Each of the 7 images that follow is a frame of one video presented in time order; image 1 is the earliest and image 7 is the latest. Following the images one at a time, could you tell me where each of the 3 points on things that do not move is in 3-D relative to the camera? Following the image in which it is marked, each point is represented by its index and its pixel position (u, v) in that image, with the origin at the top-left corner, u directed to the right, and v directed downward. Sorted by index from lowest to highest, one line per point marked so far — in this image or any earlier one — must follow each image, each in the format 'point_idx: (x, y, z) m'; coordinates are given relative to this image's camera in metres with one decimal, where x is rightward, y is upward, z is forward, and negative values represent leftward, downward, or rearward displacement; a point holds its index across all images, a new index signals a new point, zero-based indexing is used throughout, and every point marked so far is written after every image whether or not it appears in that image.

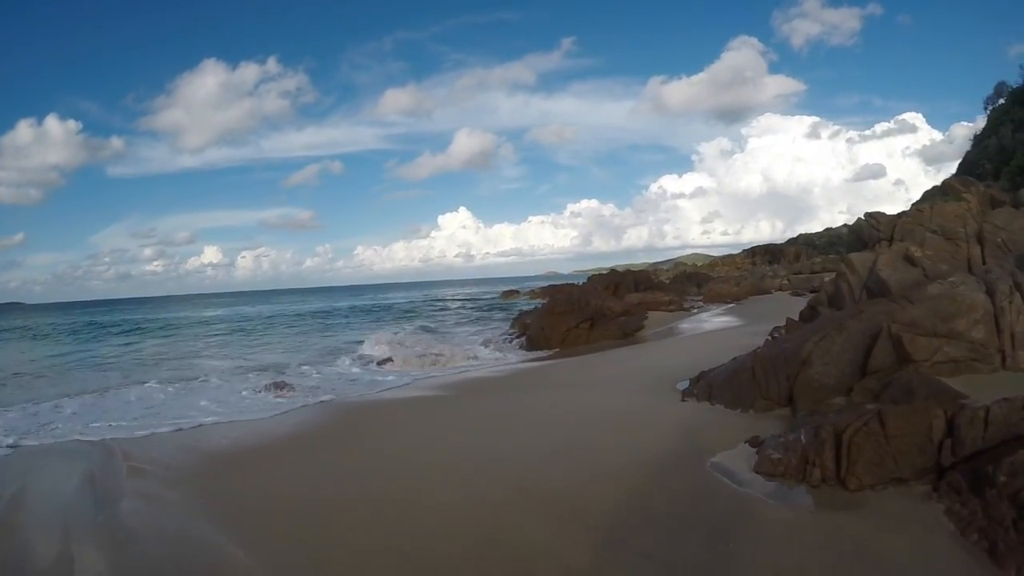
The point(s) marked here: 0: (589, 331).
0: (+2.2, -1.3, +18.0) m
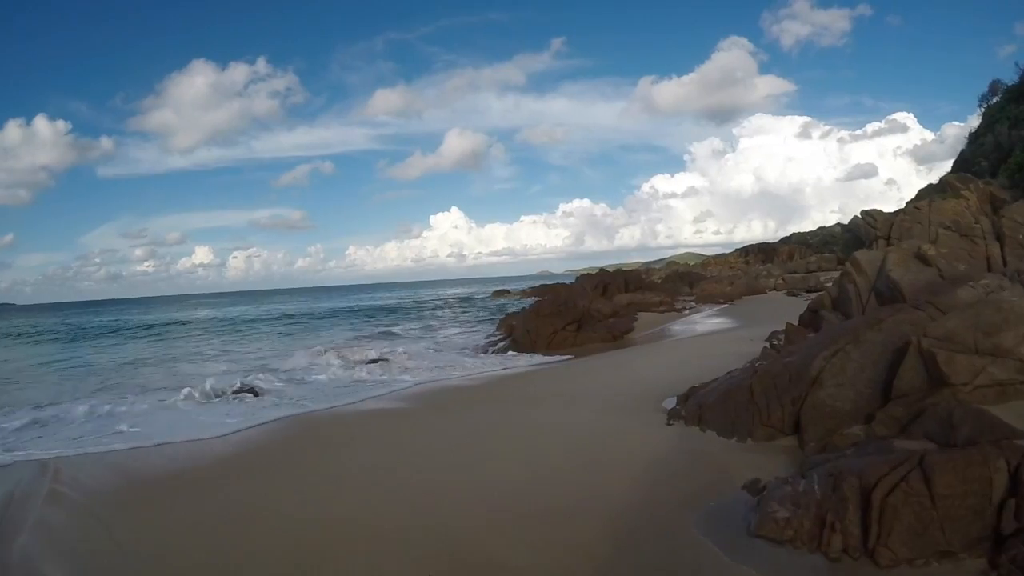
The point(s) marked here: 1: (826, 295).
0: (+1.8, -1.3, +17.2) m
1: (+3.5, -0.1, +6.7) m
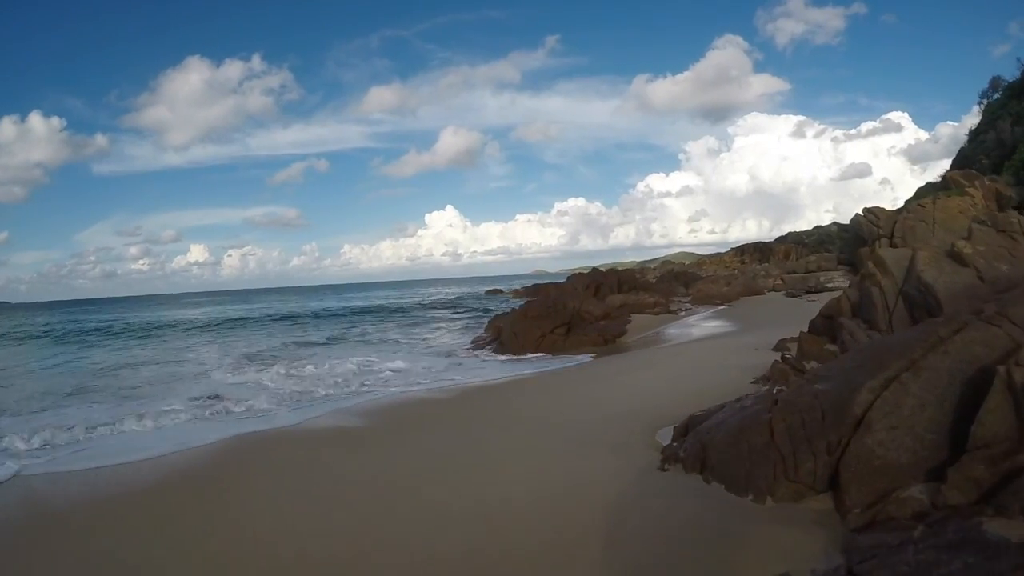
0: (+1.4, -1.3, +16.4) m
1: (+3.2, -0.1, +5.8) m
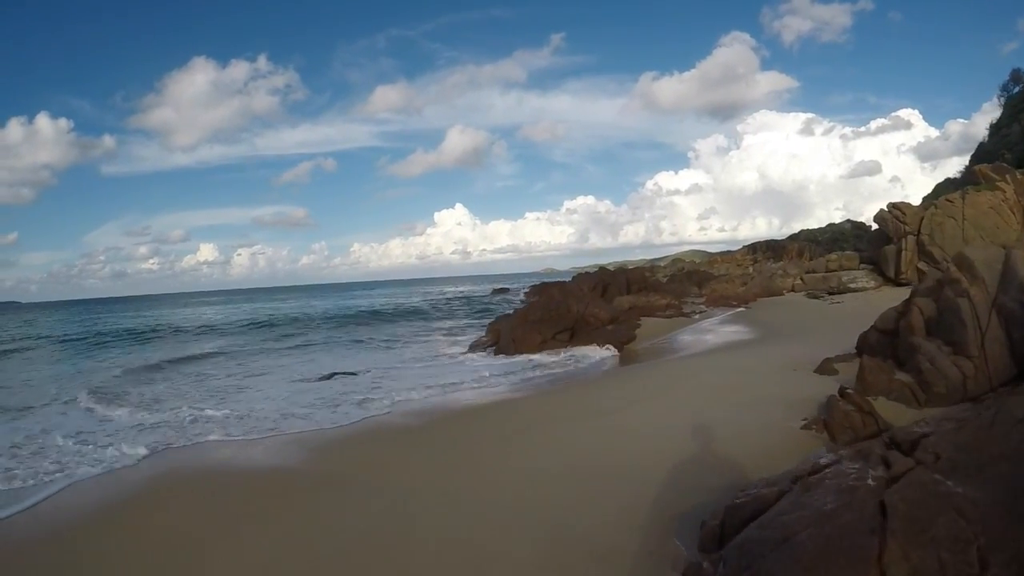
0: (+1.4, -1.4, +15.2) m
1: (+3.1, -0.2, +4.6) m
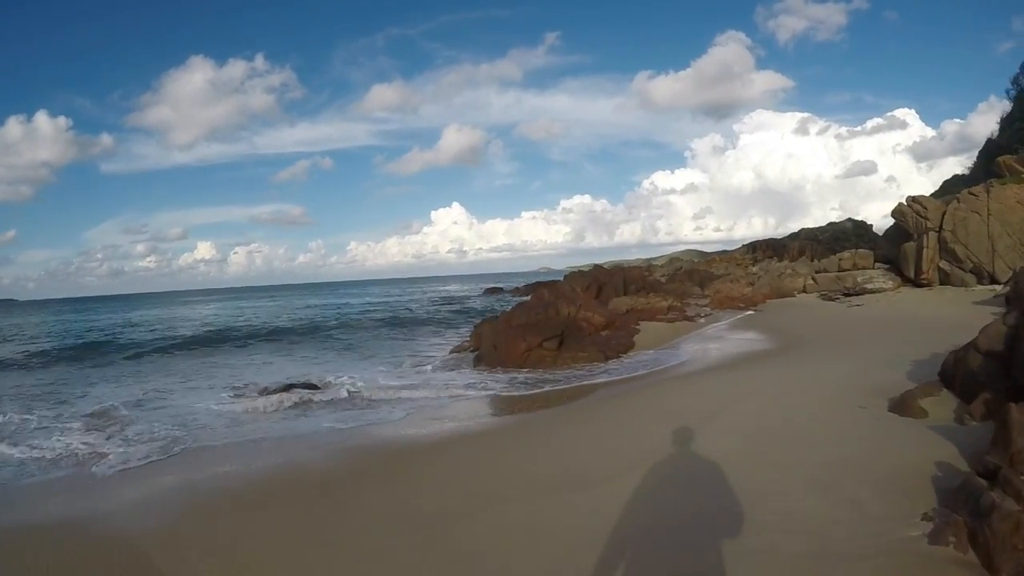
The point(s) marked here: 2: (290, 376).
0: (+1.0, -1.4, +13.6) m
1: (+2.8, -0.2, +3.0) m
2: (-7.2, -2.8, +19.7) m
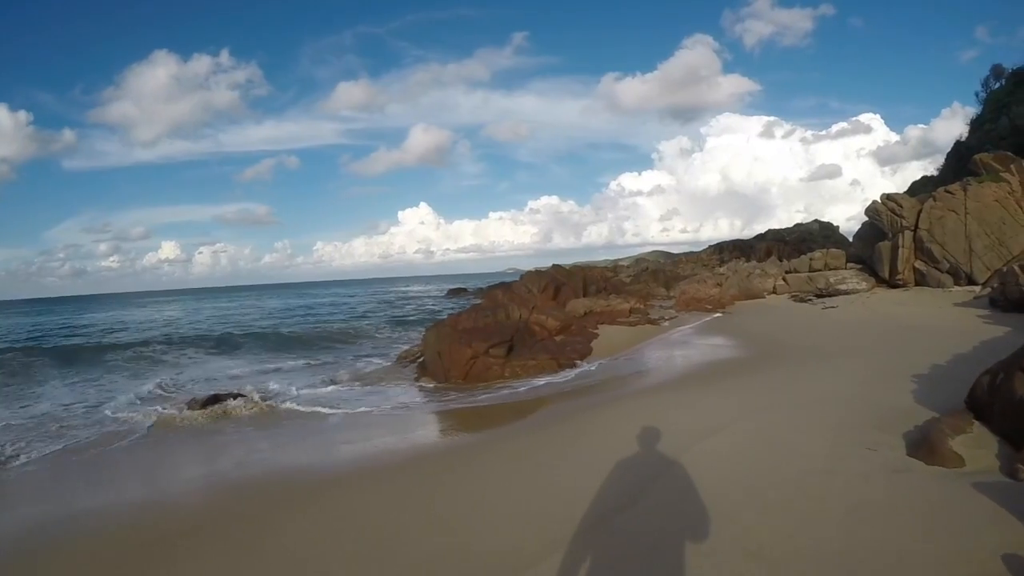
0: (-0.1, -1.4, +12.0) m
1: (+2.2, -0.2, +1.5) m
2: (-8.7, -2.8, +17.7) m
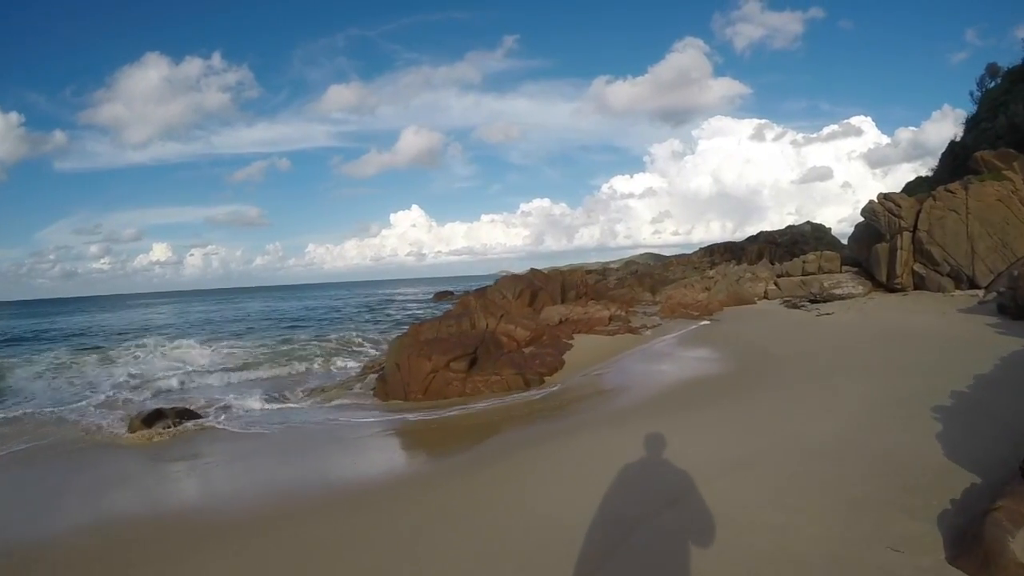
0: (-0.7, -1.5, +10.9) m
1: (+1.7, -0.3, +0.4) m
2: (-9.3, -2.9, +16.5) m
